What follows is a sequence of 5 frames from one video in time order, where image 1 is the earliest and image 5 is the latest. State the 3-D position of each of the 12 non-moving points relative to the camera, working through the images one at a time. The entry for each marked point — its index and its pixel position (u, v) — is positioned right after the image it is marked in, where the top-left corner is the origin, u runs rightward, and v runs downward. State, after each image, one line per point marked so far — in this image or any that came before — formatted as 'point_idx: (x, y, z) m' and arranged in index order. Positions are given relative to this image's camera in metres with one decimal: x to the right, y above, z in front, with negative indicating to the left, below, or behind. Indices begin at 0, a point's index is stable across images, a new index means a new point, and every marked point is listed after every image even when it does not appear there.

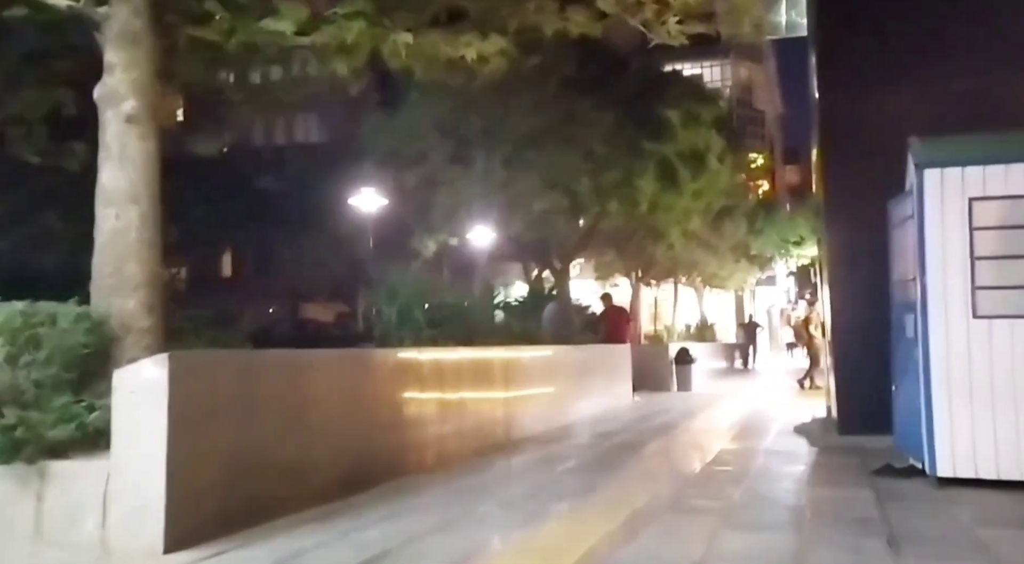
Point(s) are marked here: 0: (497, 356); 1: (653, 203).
0: (-0.3, -0.9, +11.2) m
1: (+2.9, +1.7, +18.9) m
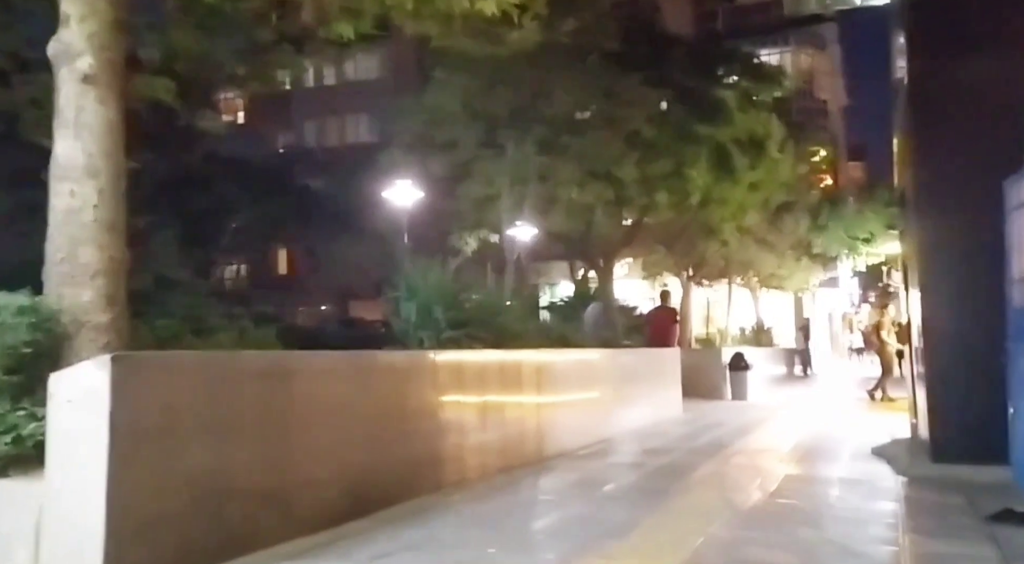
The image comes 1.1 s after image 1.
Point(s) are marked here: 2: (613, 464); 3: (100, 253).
0: (+0.1, -0.9, +10.2) m
1: (+3.8, +1.7, +17.7) m
2: (+1.1, -2.0, +9.8) m
3: (-2.2, +0.1, +5.0) m
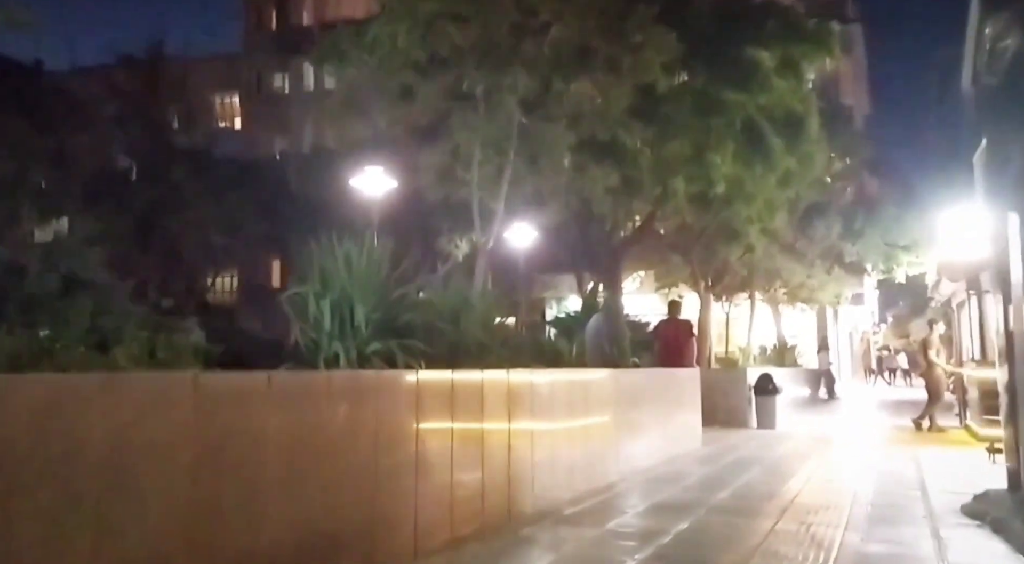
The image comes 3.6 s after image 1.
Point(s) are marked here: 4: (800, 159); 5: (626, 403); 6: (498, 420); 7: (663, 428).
0: (-0.1, -0.8, +7.6) m
1: (+3.6, +1.5, +15.1) m
2: (+0.8, -1.9, +7.1) m
3: (-2.6, +0.3, +2.4) m
4: (+5.1, +2.1, +16.1) m
5: (+1.4, -1.5, +11.2) m
6: (-0.1, -1.2, +7.7) m
7: (+2.2, -2.0, +12.8) m
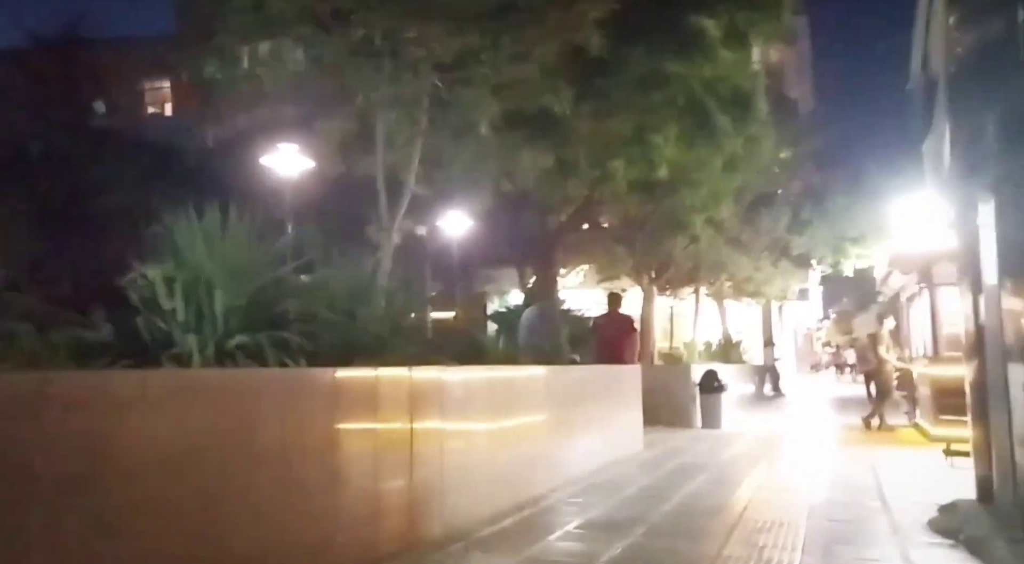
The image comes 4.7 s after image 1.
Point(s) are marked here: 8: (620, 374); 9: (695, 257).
0: (-0.8, -0.7, +6.5) m
1: (+2.6, +1.7, +14.1) m
2: (+0.2, -1.8, +6.1) m
3: (-2.9, +0.4, +1.2) m
4: (+4.0, +2.3, +15.3) m
5: (+0.5, -1.4, +10.2) m
6: (-0.8, -1.1, +6.6) m
7: (+1.2, -1.9, +11.8) m
8: (+1.5, -1.3, +12.8) m
9: (+3.9, +0.6, +19.7) m
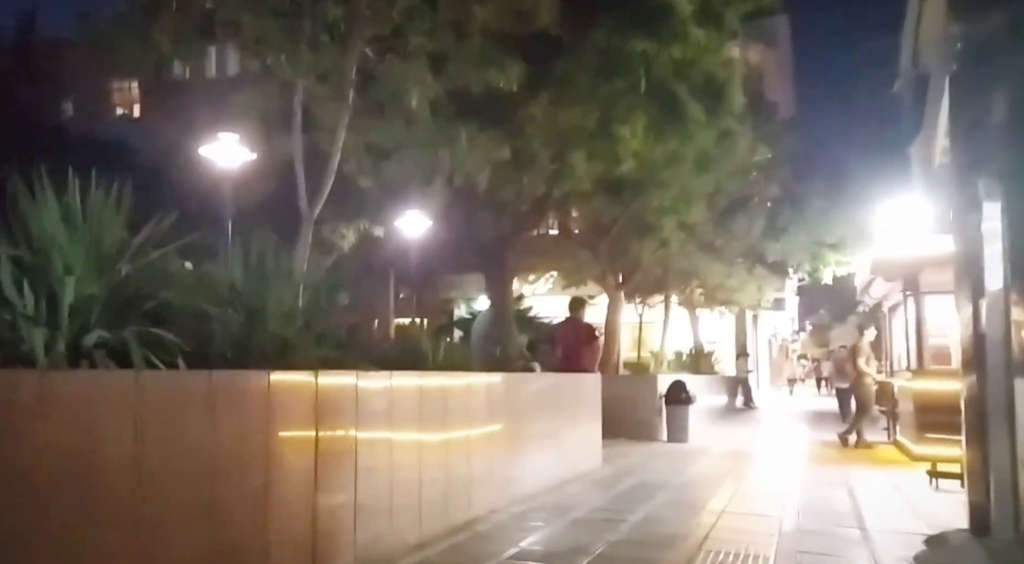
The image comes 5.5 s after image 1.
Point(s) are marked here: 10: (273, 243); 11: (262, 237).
0: (-1.3, -0.7, +5.4) m
1: (+1.9, +1.6, +13.2) m
2: (-0.3, -1.8, +5.1) m
3: (-3.2, +0.5, +0.1) m
4: (+3.3, +2.2, +14.4) m
5: (0.0, -1.3, +9.2) m
6: (-1.2, -1.0, +5.6) m
7: (+0.6, -1.9, +10.8) m
8: (+0.9, -1.3, +11.8) m
9: (+3.1, +0.4, +18.8) m
10: (-1.9, +0.2, +7.1) m
11: (-2.1, +0.3, +7.3) m
